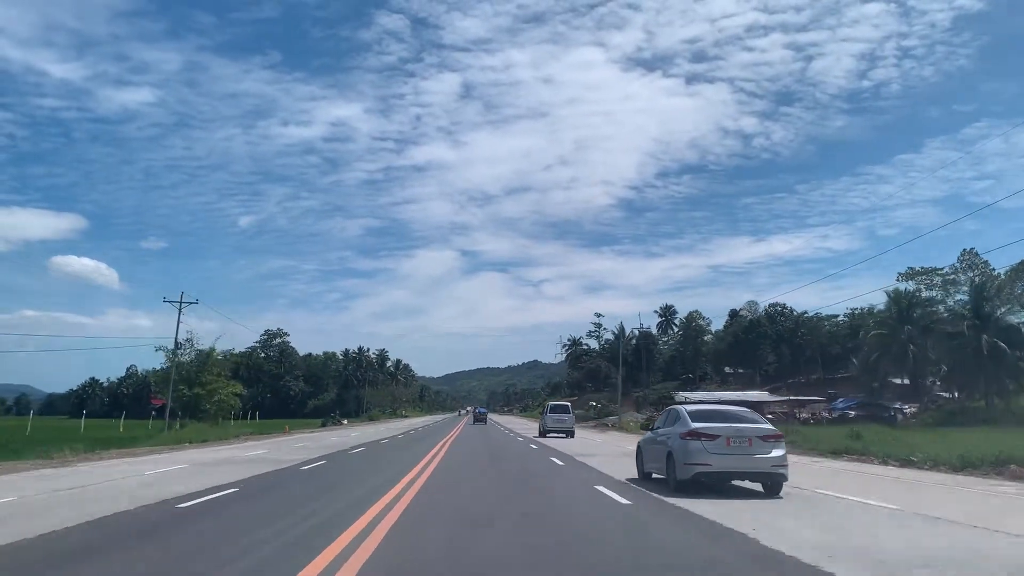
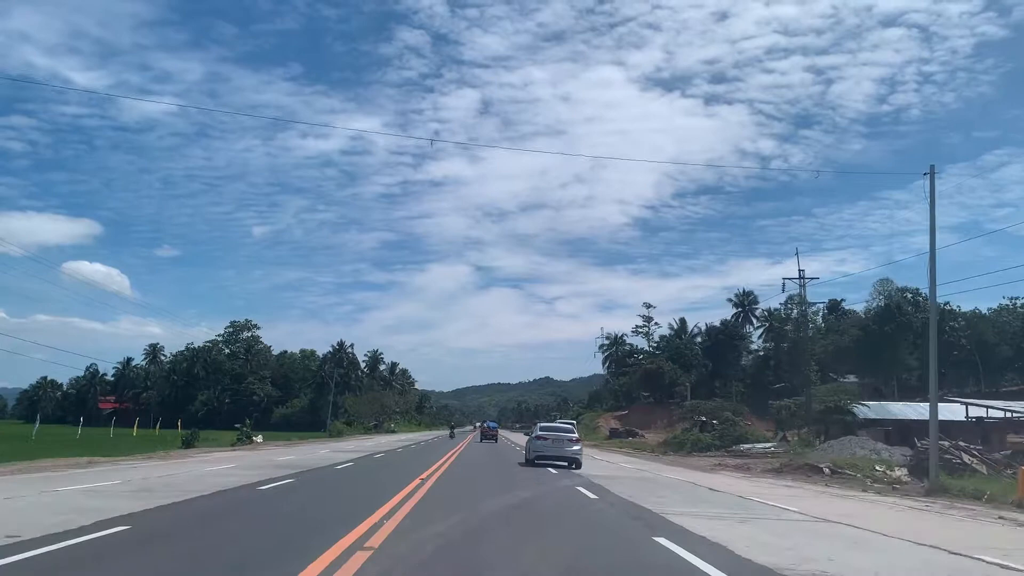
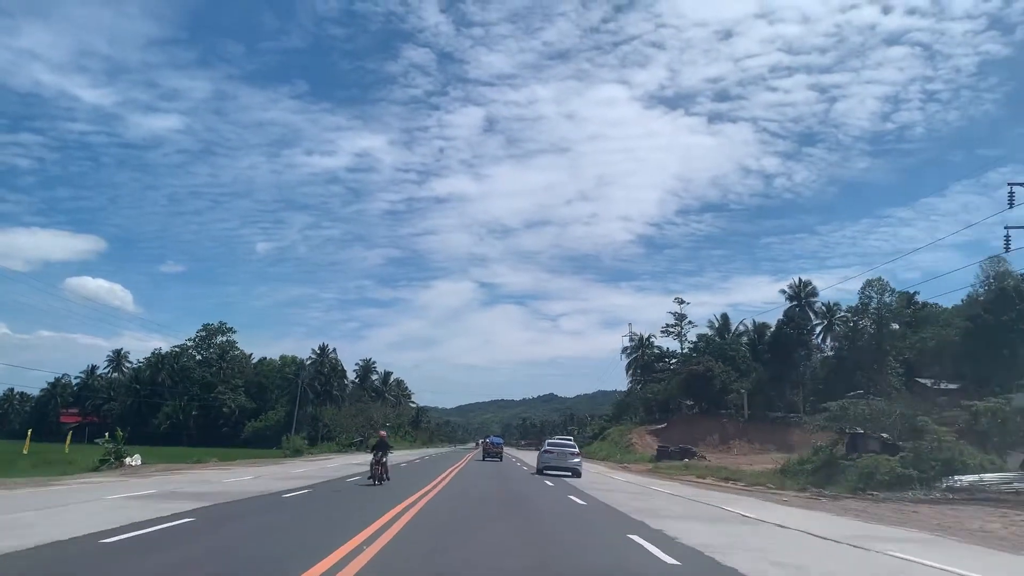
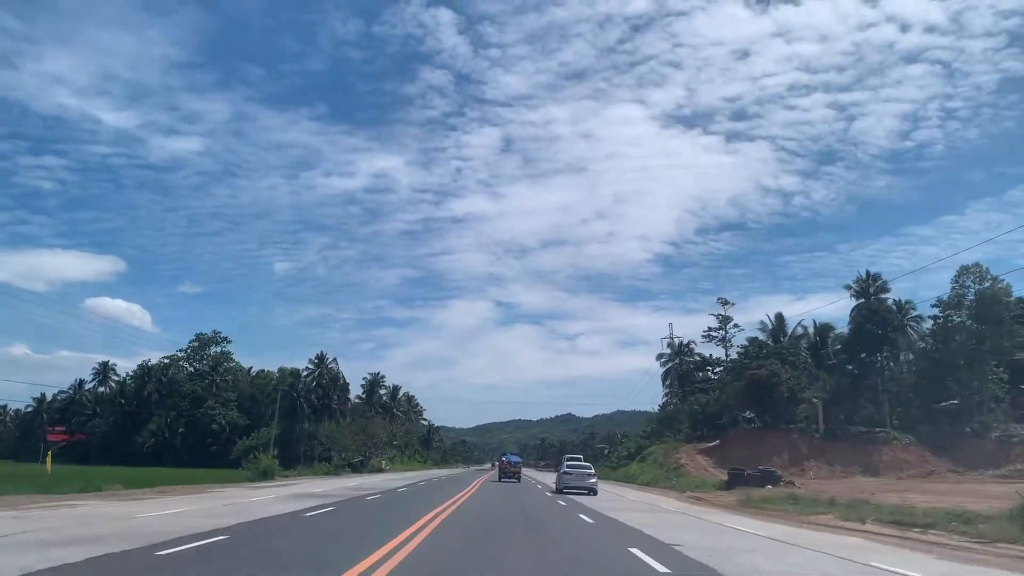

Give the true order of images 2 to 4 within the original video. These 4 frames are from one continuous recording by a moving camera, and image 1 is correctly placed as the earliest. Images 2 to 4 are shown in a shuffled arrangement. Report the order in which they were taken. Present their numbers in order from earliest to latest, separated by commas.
2, 3, 4
